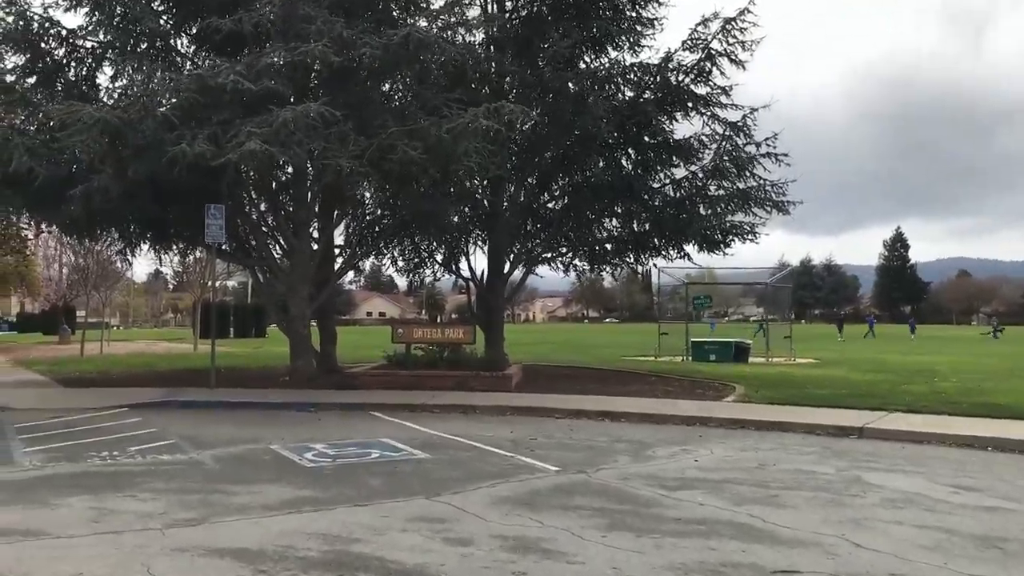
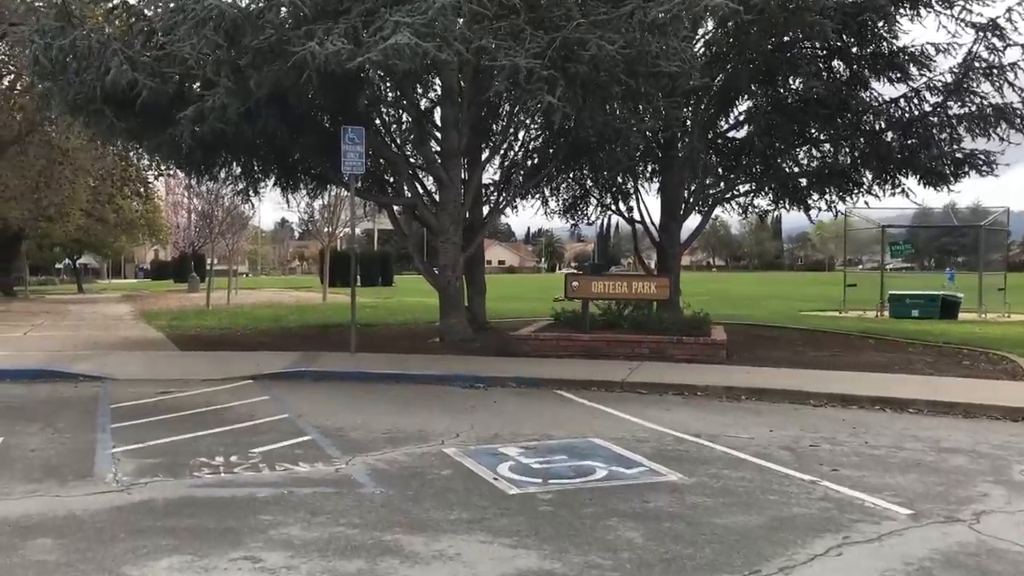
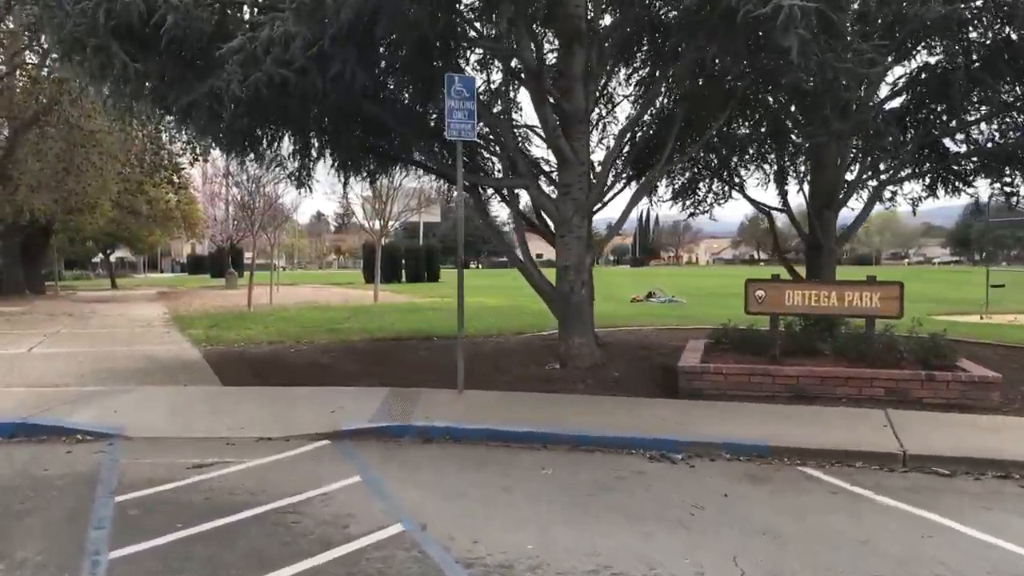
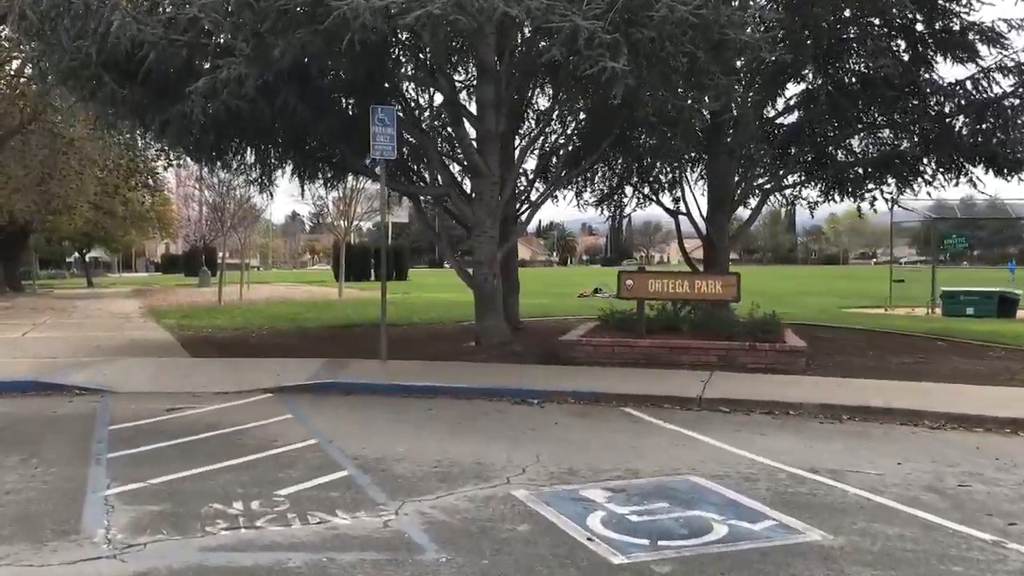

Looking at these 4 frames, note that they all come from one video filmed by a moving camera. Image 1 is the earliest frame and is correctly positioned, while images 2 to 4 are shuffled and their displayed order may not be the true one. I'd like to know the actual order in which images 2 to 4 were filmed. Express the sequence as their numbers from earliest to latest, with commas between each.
2, 4, 3
